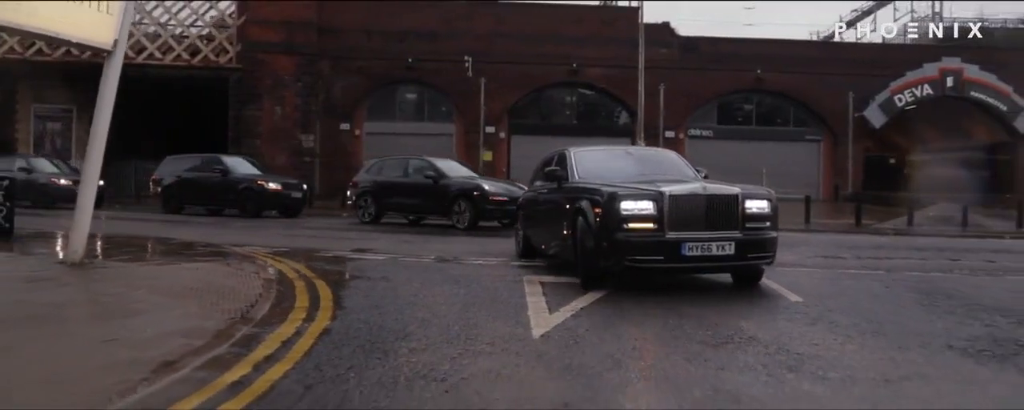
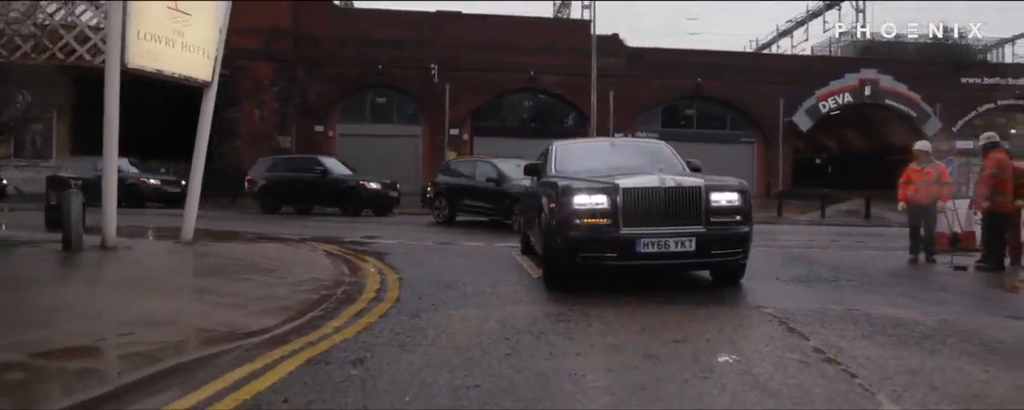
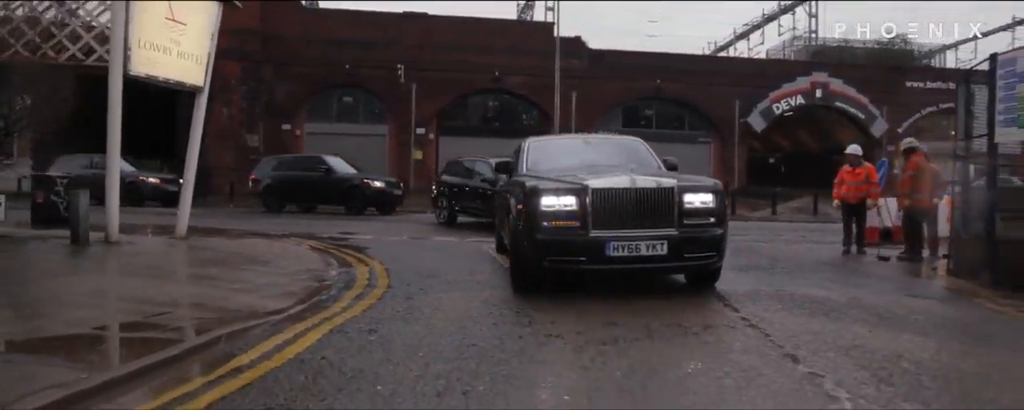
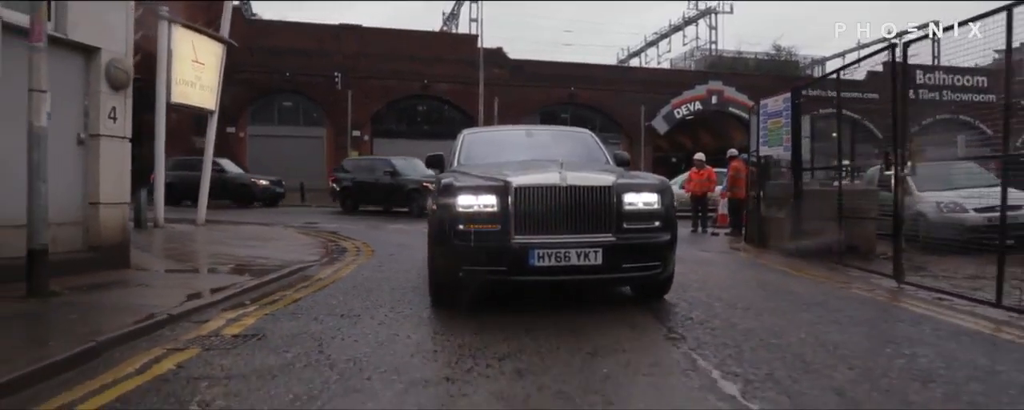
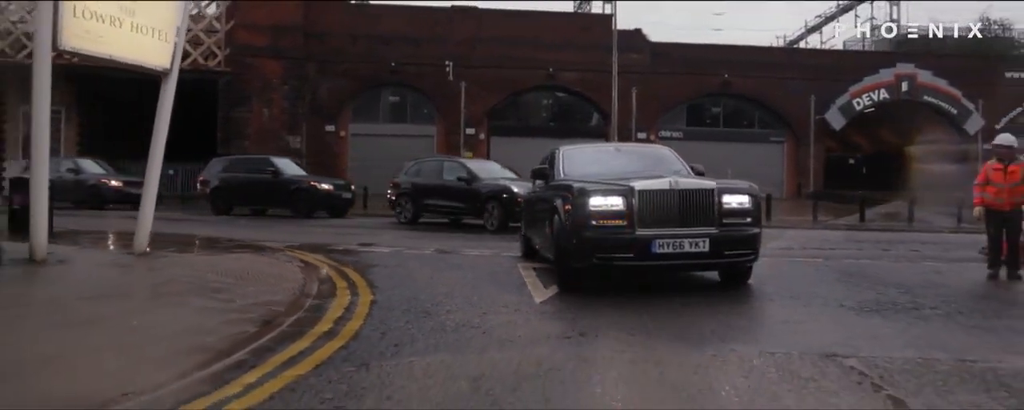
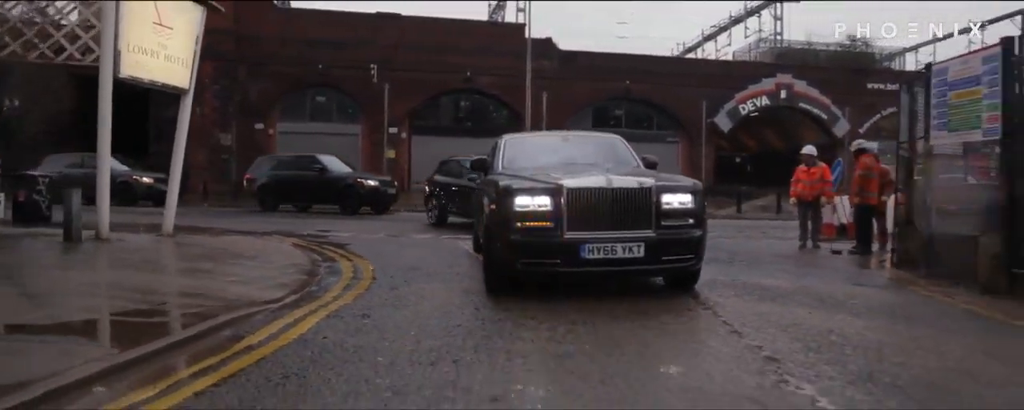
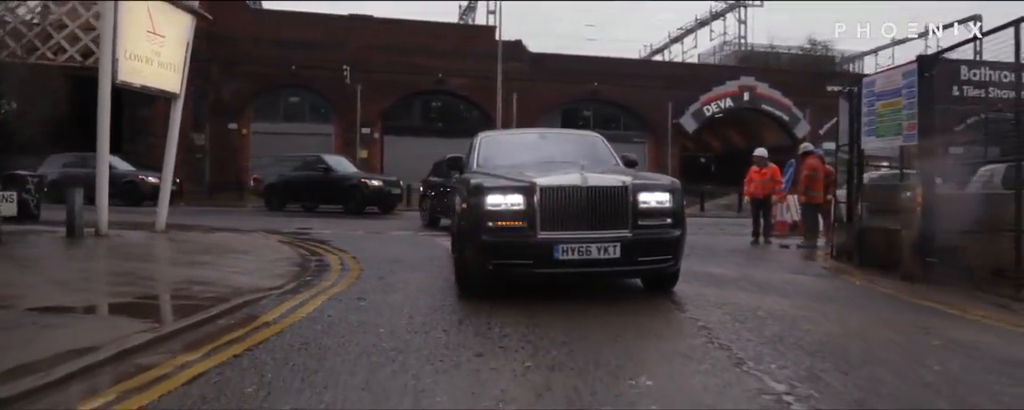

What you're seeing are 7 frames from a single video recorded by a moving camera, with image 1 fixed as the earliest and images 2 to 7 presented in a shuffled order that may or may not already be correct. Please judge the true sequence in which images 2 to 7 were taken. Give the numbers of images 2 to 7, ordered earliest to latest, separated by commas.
5, 2, 3, 6, 7, 4
